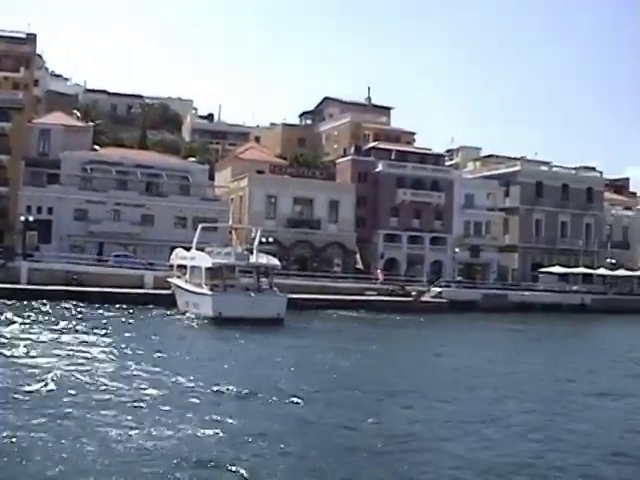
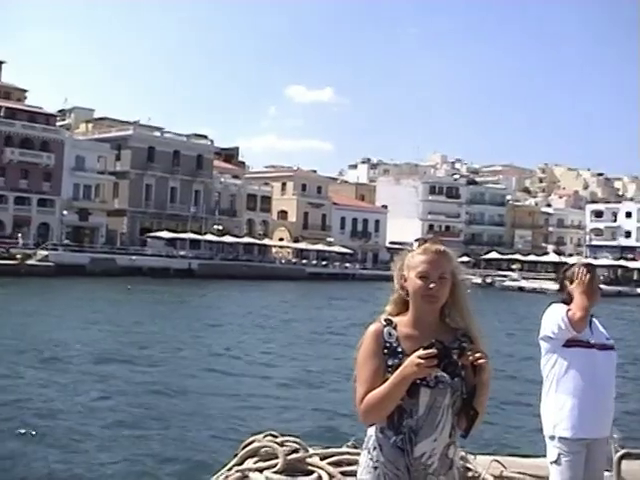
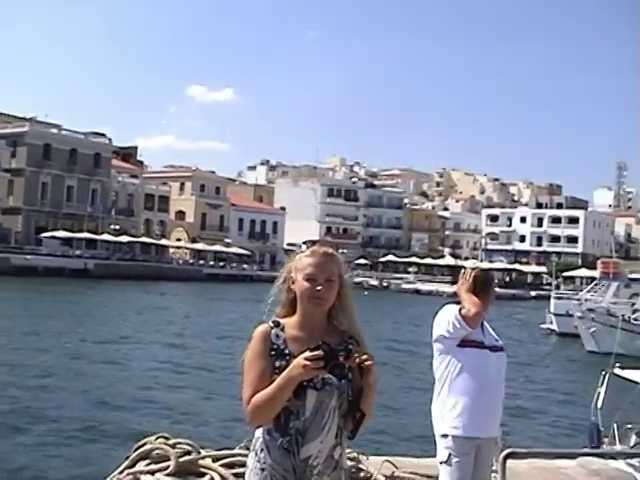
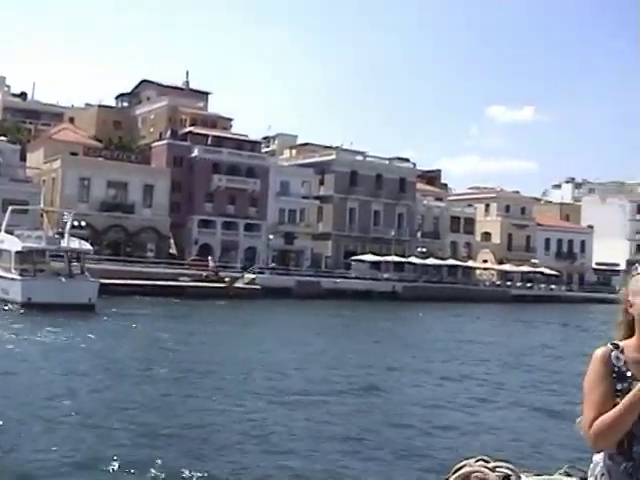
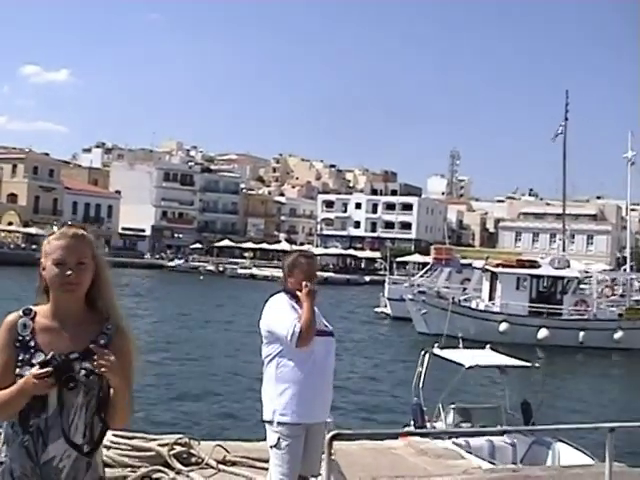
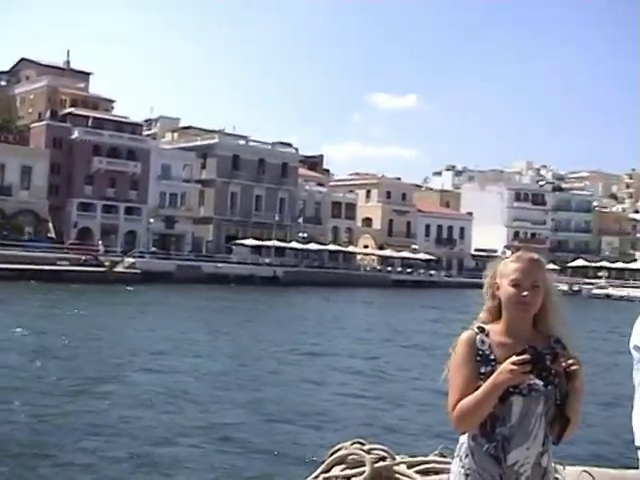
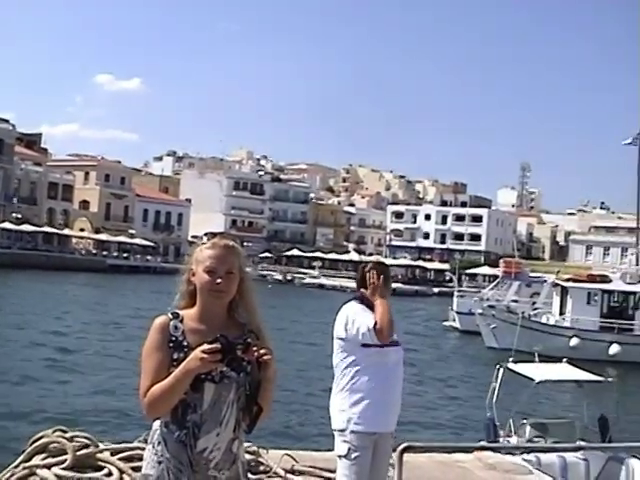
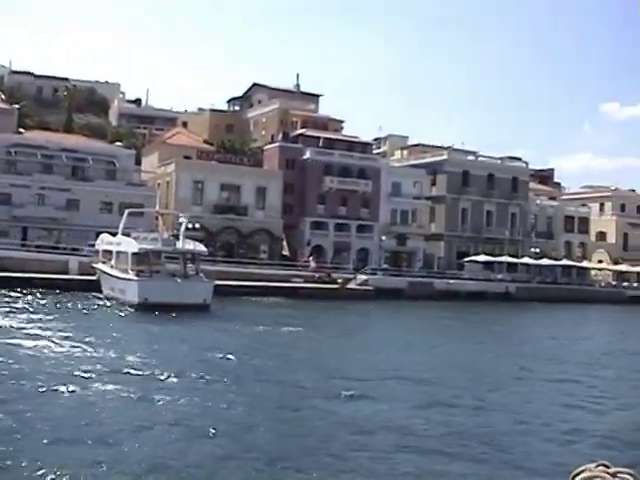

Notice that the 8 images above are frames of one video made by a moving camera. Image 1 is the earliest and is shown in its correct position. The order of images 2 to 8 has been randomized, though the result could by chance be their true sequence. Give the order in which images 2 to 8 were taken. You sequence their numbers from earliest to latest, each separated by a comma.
8, 4, 6, 2, 3, 7, 5
